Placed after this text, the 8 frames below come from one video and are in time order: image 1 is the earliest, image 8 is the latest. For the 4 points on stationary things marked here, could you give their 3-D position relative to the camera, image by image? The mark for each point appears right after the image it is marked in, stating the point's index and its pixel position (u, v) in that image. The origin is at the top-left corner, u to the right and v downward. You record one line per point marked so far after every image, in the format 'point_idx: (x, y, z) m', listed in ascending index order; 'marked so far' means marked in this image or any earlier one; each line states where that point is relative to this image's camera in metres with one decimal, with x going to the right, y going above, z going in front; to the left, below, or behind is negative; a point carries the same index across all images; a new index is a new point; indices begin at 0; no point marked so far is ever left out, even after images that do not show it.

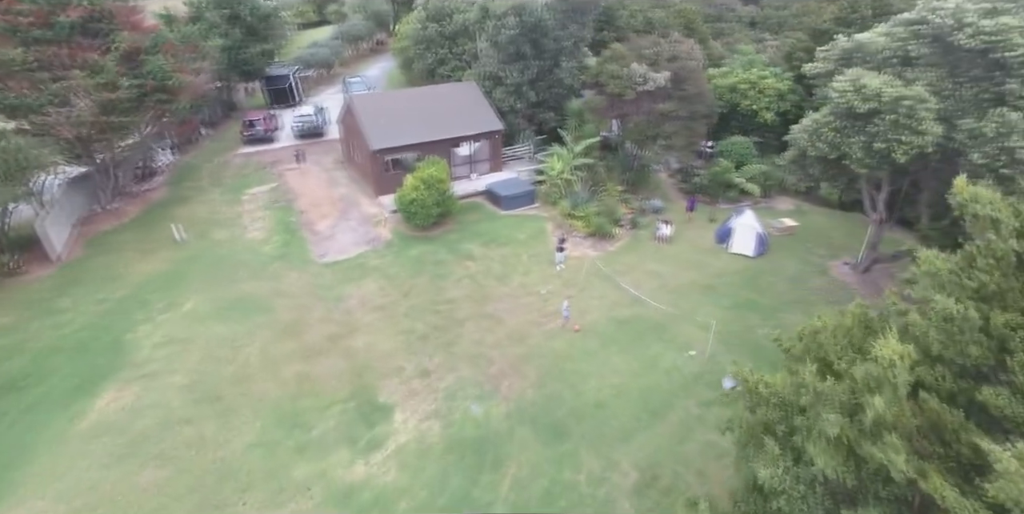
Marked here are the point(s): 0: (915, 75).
0: (+12.7, +5.7, +15.2) m
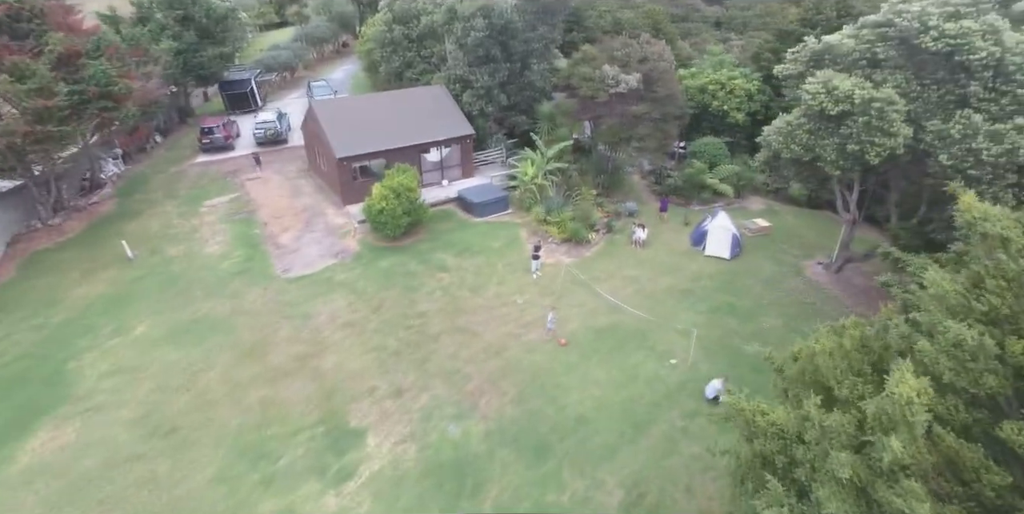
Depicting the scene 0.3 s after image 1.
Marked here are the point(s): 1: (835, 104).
0: (+11.8, +5.7, +15.3) m
1: (+10.2, +4.8, +15.1) m
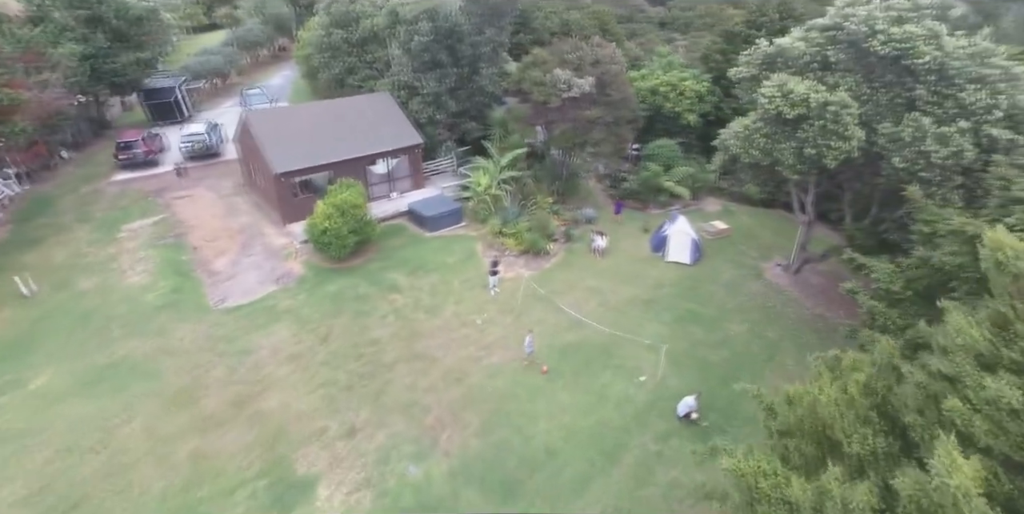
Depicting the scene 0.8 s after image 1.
0: (+10.2, +5.5, +15.2) m
1: (+8.6, +4.6, +14.9) m
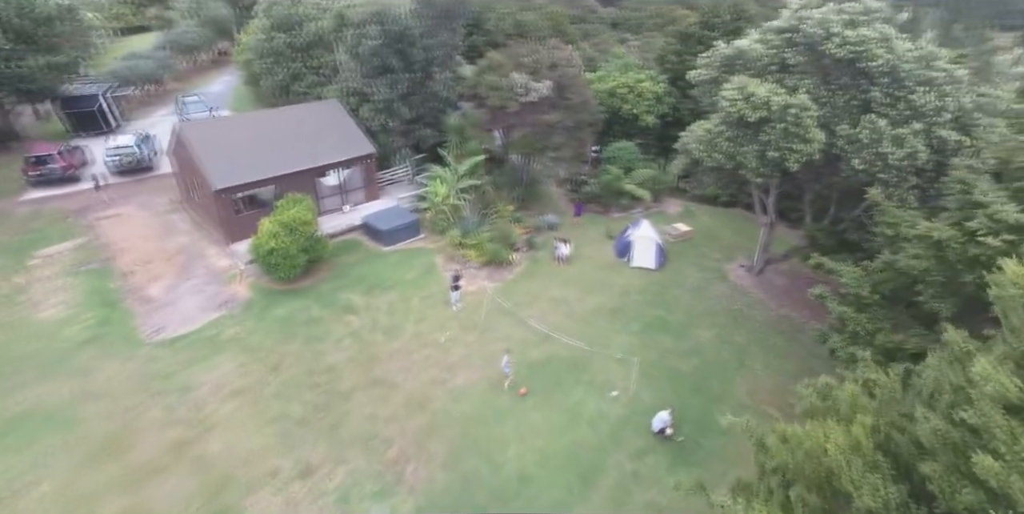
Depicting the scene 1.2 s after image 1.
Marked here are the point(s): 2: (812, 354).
0: (+8.8, +5.5, +15.2) m
1: (+7.4, +4.4, +14.7) m
2: (+10.3, -3.4, +16.8) m
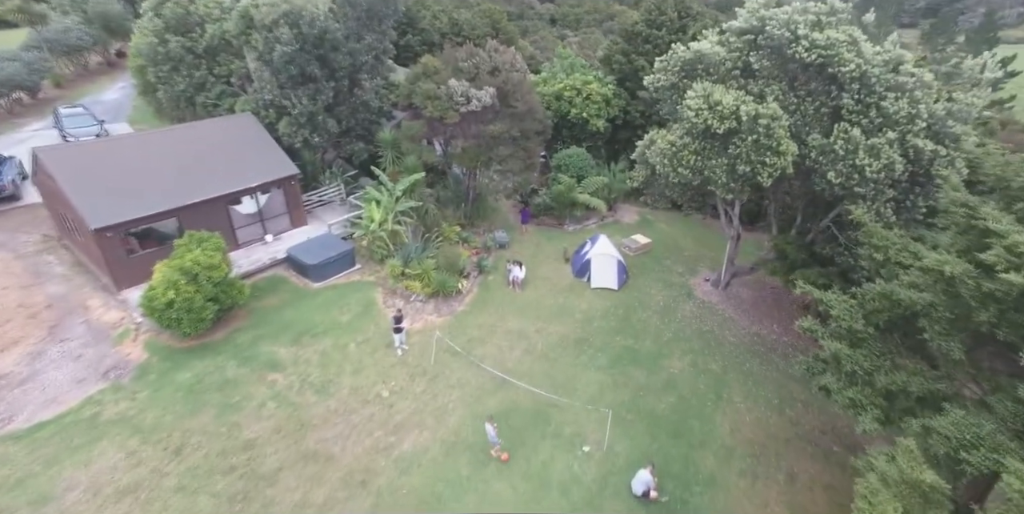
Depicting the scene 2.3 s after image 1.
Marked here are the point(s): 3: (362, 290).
0: (+7.1, +4.8, +13.9) m
1: (+5.7, +3.7, +13.3) m
2: (+8.9, -4.0, +15.8) m
3: (-5.4, -1.2, +17.6) m
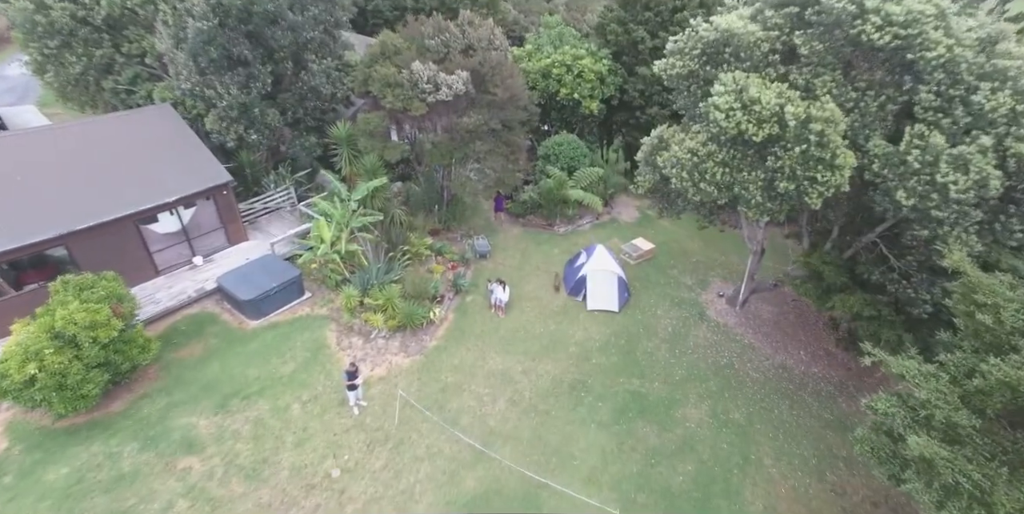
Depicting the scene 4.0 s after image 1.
0: (+6.5, +3.9, +10.7) m
1: (+5.2, +2.8, +10.2) m
2: (+8.4, -4.7, +13.2) m
3: (-6.0, -2.1, +14.5) m
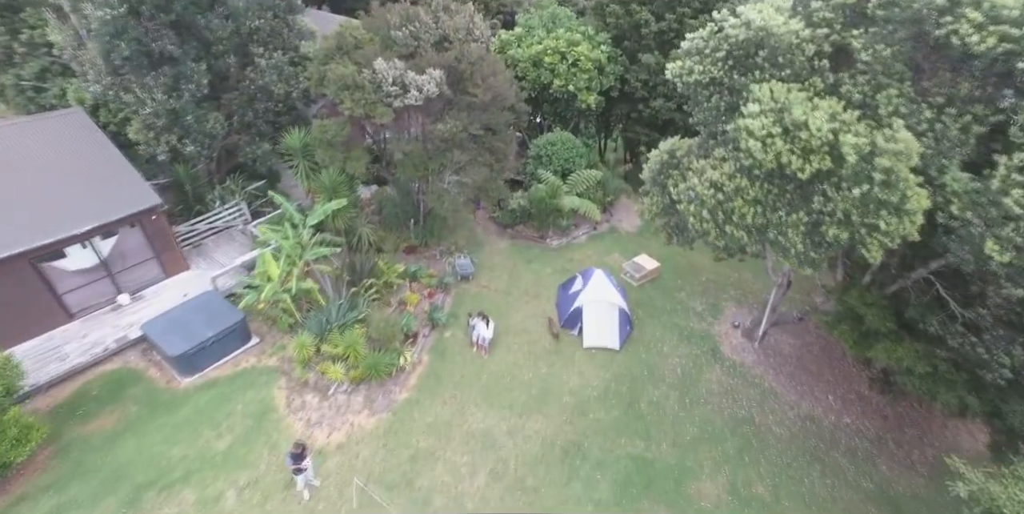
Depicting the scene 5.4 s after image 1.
0: (+6.1, +2.8, +8.2) m
1: (+4.7, +1.6, +7.7) m
2: (+8.0, -5.7, +11.1) m
3: (-6.4, -3.2, +12.3) m
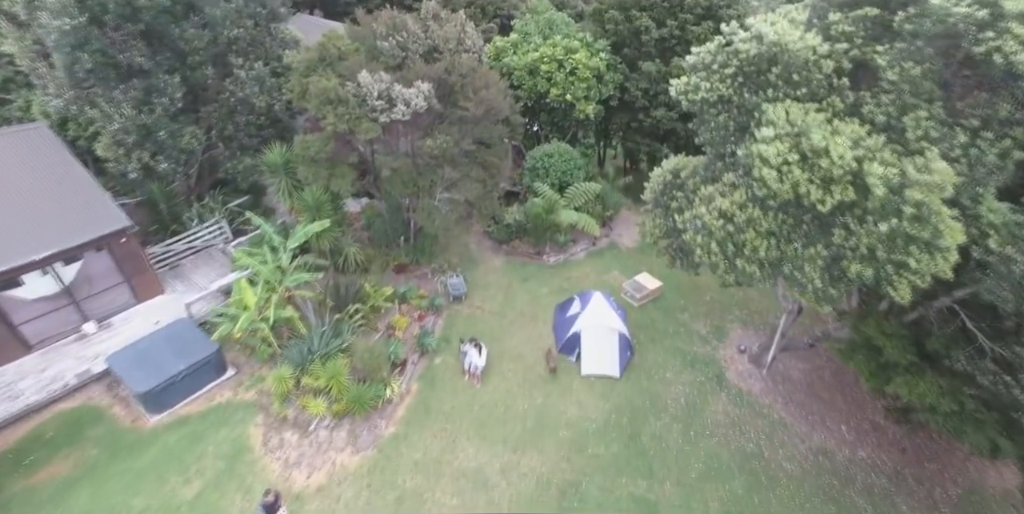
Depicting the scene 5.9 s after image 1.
0: (+5.9, +2.2, +7.5) m
1: (+4.6, +1.0, +7.0) m
2: (+7.8, -6.3, +10.3) m
3: (-6.6, -3.8, +11.4) m
